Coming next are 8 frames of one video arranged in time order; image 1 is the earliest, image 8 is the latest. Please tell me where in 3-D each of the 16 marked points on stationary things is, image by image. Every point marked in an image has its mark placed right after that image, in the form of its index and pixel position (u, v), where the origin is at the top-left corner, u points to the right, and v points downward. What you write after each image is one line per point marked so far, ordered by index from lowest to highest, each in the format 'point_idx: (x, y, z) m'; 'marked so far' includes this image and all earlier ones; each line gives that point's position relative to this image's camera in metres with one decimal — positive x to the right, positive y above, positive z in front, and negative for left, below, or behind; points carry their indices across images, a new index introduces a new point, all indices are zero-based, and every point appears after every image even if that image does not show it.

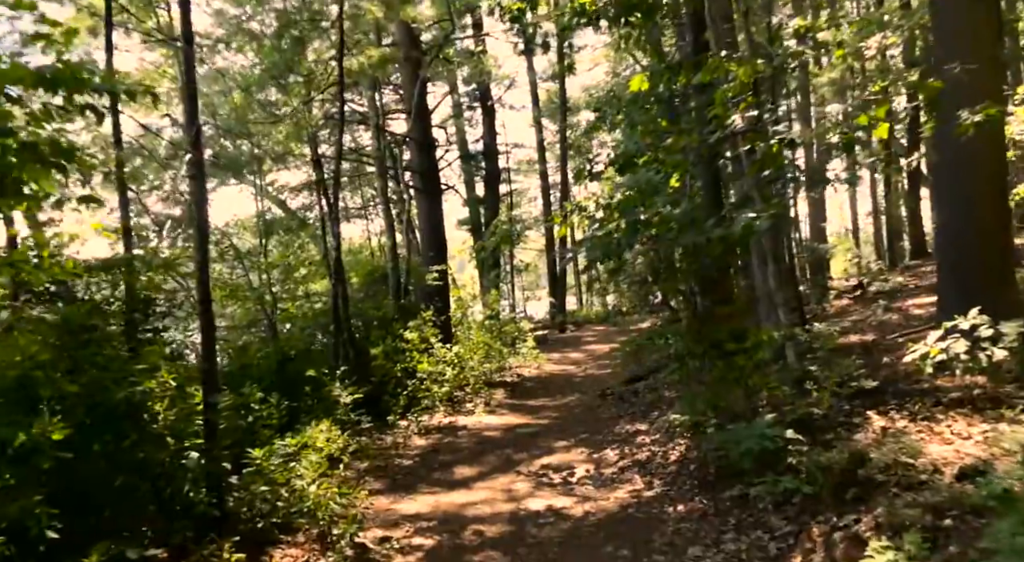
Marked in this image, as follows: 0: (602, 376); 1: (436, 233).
0: (+1.8, -2.0, +16.9) m
1: (-1.6, +1.0, +16.8) m
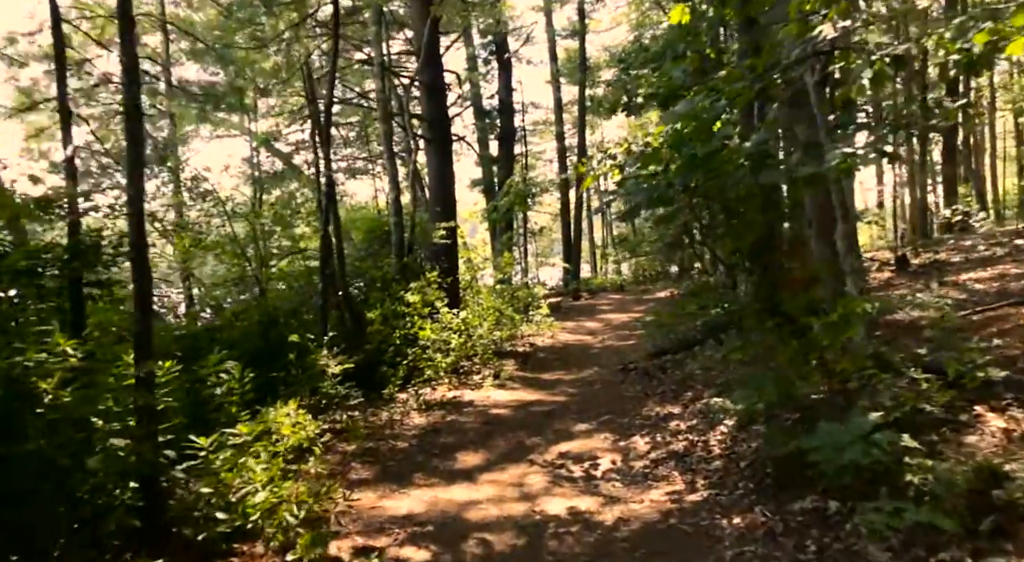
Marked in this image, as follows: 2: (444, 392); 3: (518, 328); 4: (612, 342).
0: (+2.1, -1.3, +15.6) m
1: (-1.3, +1.8, +15.4) m
2: (-0.9, -1.6, +11.4) m
3: (+0.1, -0.9, +16.4) m
4: (+2.1, -1.2, +16.9) m
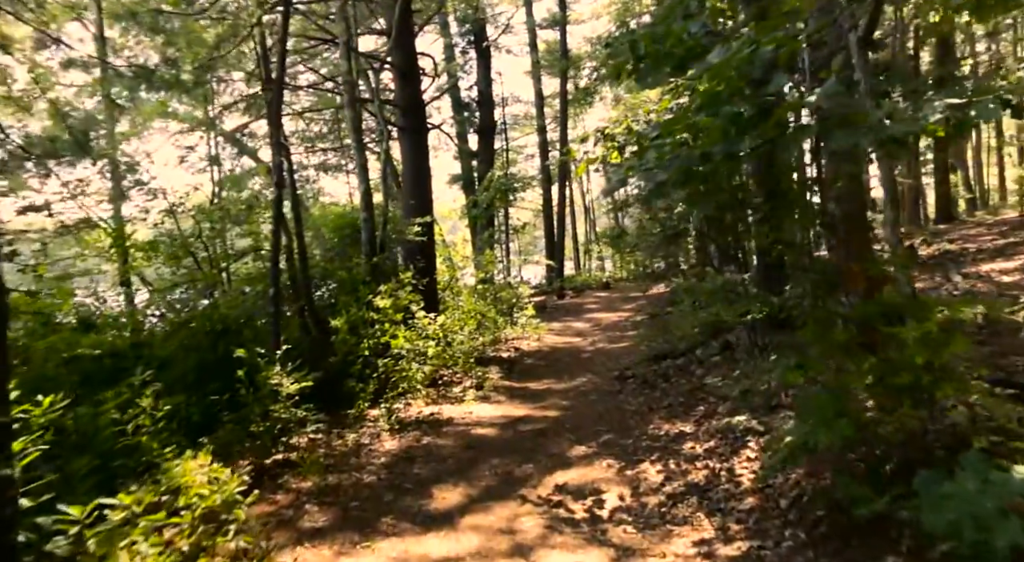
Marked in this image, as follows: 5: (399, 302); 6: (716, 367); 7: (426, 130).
0: (+1.8, -1.2, +14.3) m
1: (-1.6, +1.8, +14.1) m
2: (-1.1, -1.6, +10.1) m
3: (-0.2, -0.9, +15.1) m
4: (+1.8, -1.2, +15.7) m
5: (-1.4, -0.3, +10.3) m
6: (+2.4, -1.0, +9.5) m
7: (-1.5, +2.6, +14.0) m
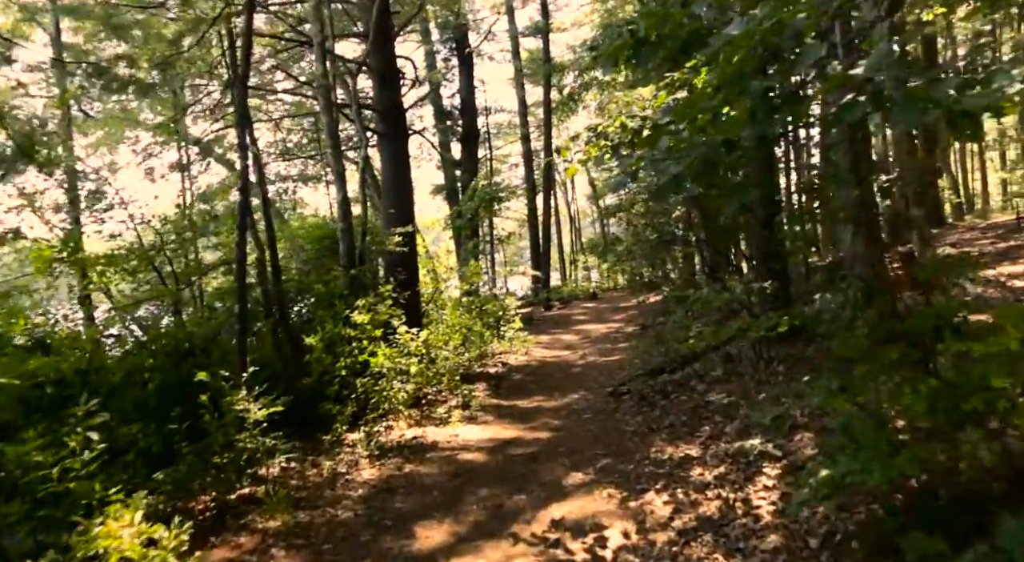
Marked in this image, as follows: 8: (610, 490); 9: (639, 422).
0: (+1.6, -1.4, +13.7) m
1: (-1.8, +1.5, +13.4) m
2: (-1.3, -1.7, +9.4) m
3: (-0.4, -1.1, +14.5) m
4: (+1.5, -1.4, +15.1) m
5: (-1.6, -0.4, +9.6) m
6: (+2.2, -1.1, +8.9) m
7: (-1.7, +2.4, +13.4) m
8: (+0.8, -1.7, +6.5) m
9: (+1.3, -1.5, +8.5) m
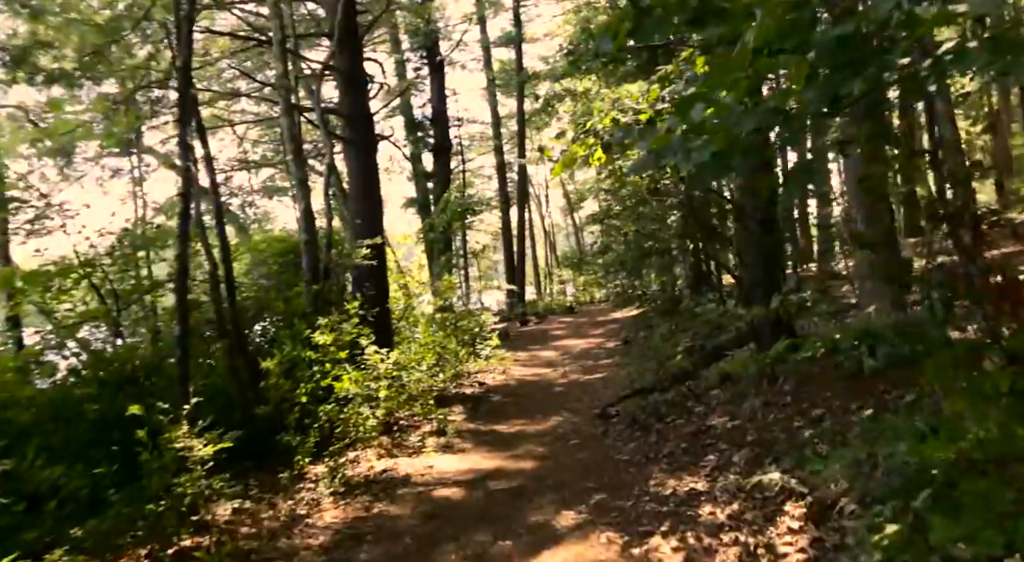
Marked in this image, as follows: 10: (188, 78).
0: (+1.2, -1.6, +12.9) m
1: (-2.2, +1.3, +12.6) m
2: (-1.5, -1.9, +8.5) m
3: (-0.8, -1.4, +13.6) m
4: (+1.1, -1.6, +14.3) m
5: (-1.8, -0.6, +8.7) m
6: (+2.0, -1.2, +8.1) m
7: (-2.1, +2.1, +12.5) m
8: (+0.7, -1.8, +5.7) m
9: (+1.1, -1.6, +7.7) m
10: (-2.8, +1.7, +7.2) m
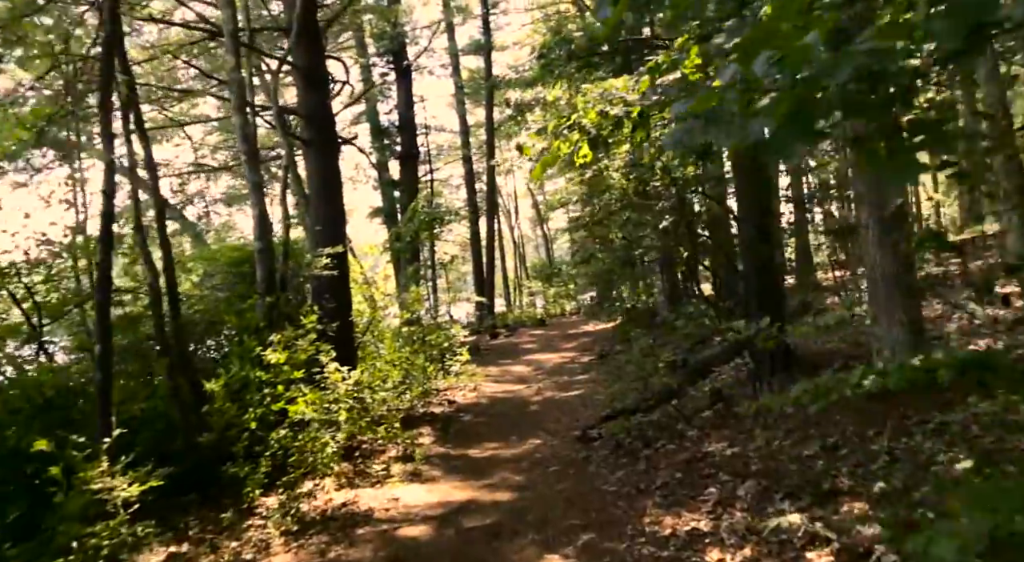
0: (+0.8, -1.8, +12.2) m
1: (-2.6, +1.1, +11.7) m
2: (-1.7, -2.0, +7.7) m
3: (-1.2, -1.6, +12.8) m
4: (+0.6, -1.8, +13.5) m
5: (-2.0, -0.7, +7.9) m
6: (+1.8, -1.3, +7.4) m
7: (-2.5, +2.0, +11.7) m
8: (+0.5, -1.8, +4.9) m
9: (+0.9, -1.7, +7.0) m
10: (-3.0, +1.6, +6.3) m
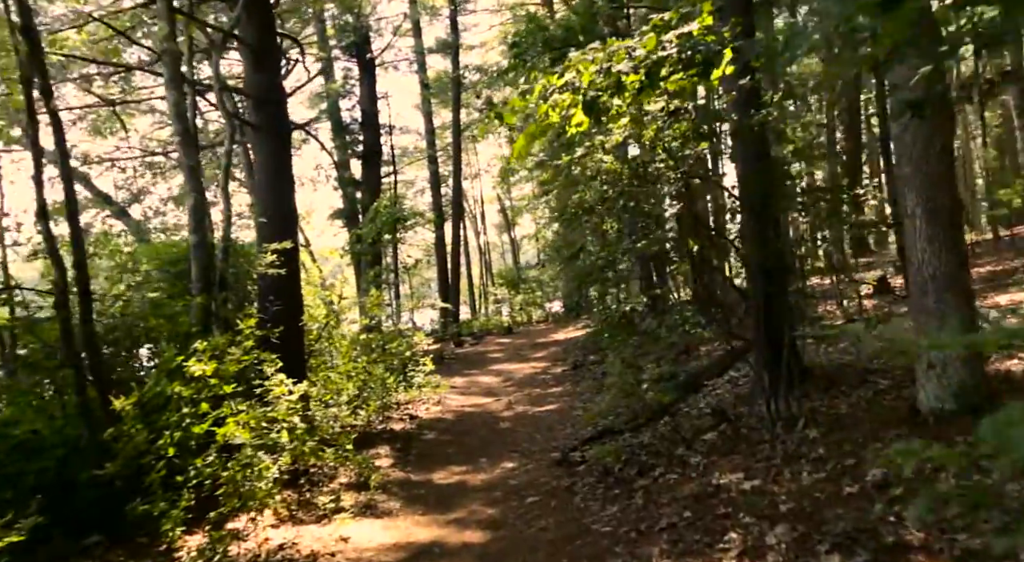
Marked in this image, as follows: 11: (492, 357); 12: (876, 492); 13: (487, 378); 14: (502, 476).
0: (+0.4, -1.8, +11.0) m
1: (-3.0, +1.1, +10.5) m
2: (-1.9, -2.0, +6.4) m
3: (-1.7, -1.6, +11.6) m
4: (+0.2, -1.9, +12.4) m
5: (-2.3, -0.7, +6.6) m
6: (+1.6, -1.3, +6.3) m
7: (-2.9, +2.0, +10.4) m
8: (+0.4, -1.8, +3.8) m
9: (+0.7, -1.7, +5.8) m
10: (-3.1, +1.7, +5.0) m
11: (-0.5, -1.9, +20.0) m
12: (+2.1, -1.2, +4.7) m
13: (-0.5, -1.9, +16.3) m
14: (-0.1, -1.9, +8.0) m
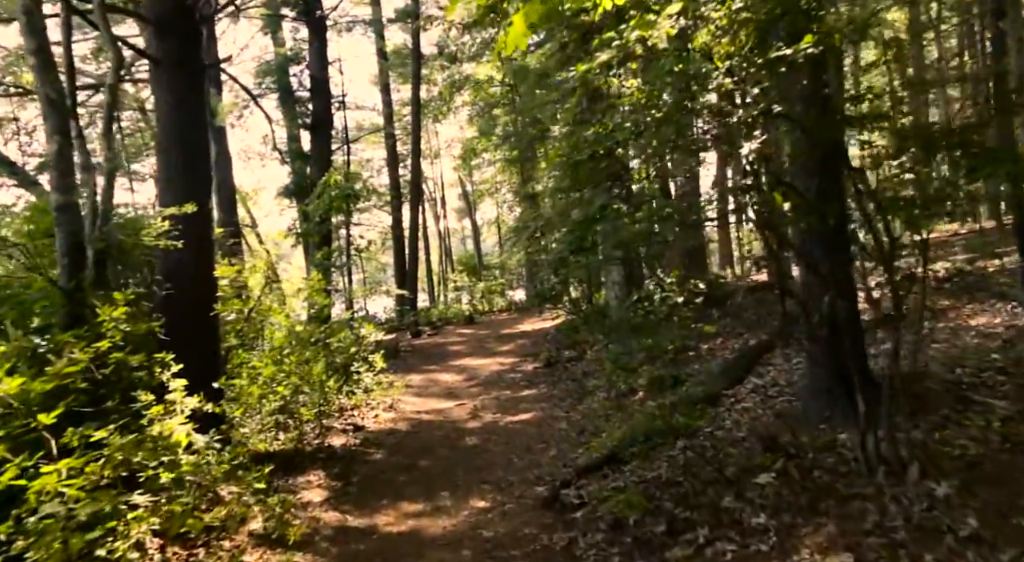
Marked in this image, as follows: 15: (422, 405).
0: (0.0, -1.6, +9.0) m
1: (-3.3, +1.4, +8.2) m
2: (-2.0, -1.8, +4.2) m
3: (-2.0, -1.4, +9.4) m
4: (-0.2, -1.7, +10.3) m
5: (-2.4, -0.5, +4.4) m
6: (+1.5, -1.2, +4.3) m
7: (-3.1, +2.2, +8.2) m
8: (+0.4, -1.7, +1.7) m
9: (+0.6, -1.6, +3.8) m
10: (-3.1, +1.8, +2.8) m
11: (-1.3, -1.5, +17.8) m
12: (+2.0, -1.1, +2.7) m
13: (-1.1, -1.6, +14.2) m
14: (-0.3, -1.7, +6.0) m
15: (-1.2, -1.7, +11.2) m
